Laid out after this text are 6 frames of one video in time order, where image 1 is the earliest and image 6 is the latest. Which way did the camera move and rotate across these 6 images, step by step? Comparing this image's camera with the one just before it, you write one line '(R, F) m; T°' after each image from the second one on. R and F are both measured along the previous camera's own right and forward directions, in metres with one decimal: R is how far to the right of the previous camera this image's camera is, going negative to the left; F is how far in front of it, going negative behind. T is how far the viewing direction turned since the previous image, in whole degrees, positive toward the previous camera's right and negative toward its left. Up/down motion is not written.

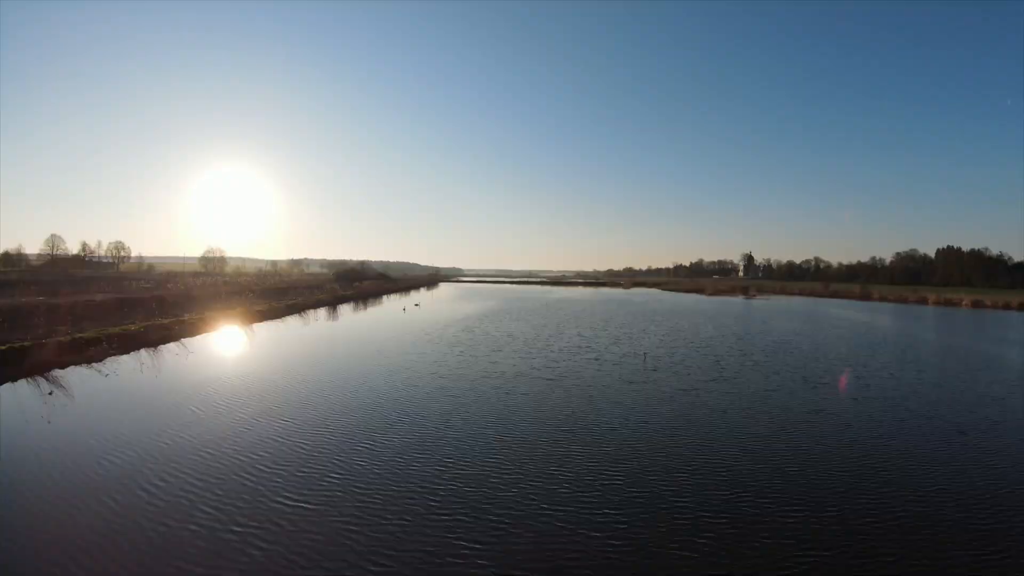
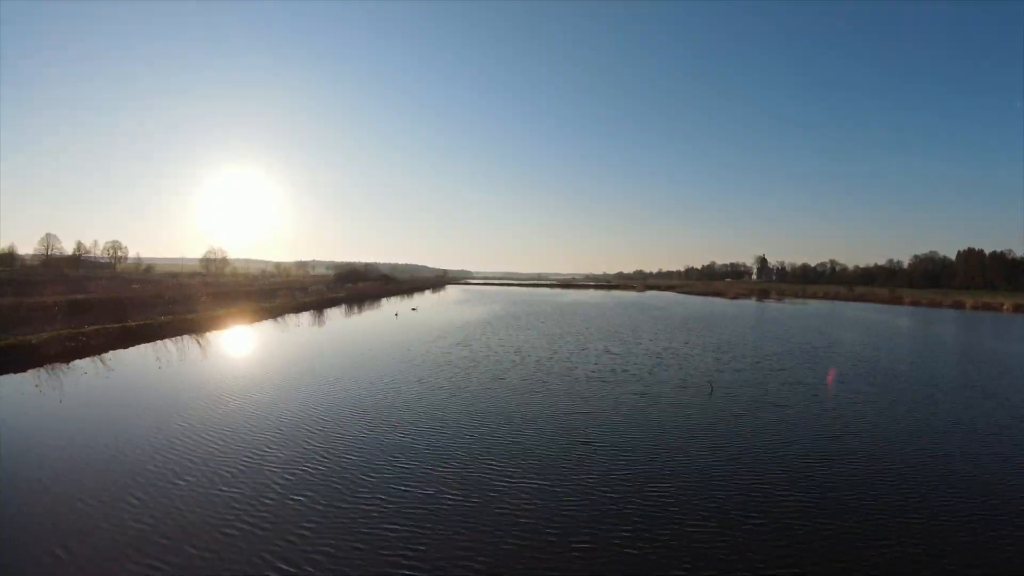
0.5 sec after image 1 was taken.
(0.0, +2.1) m; -1°
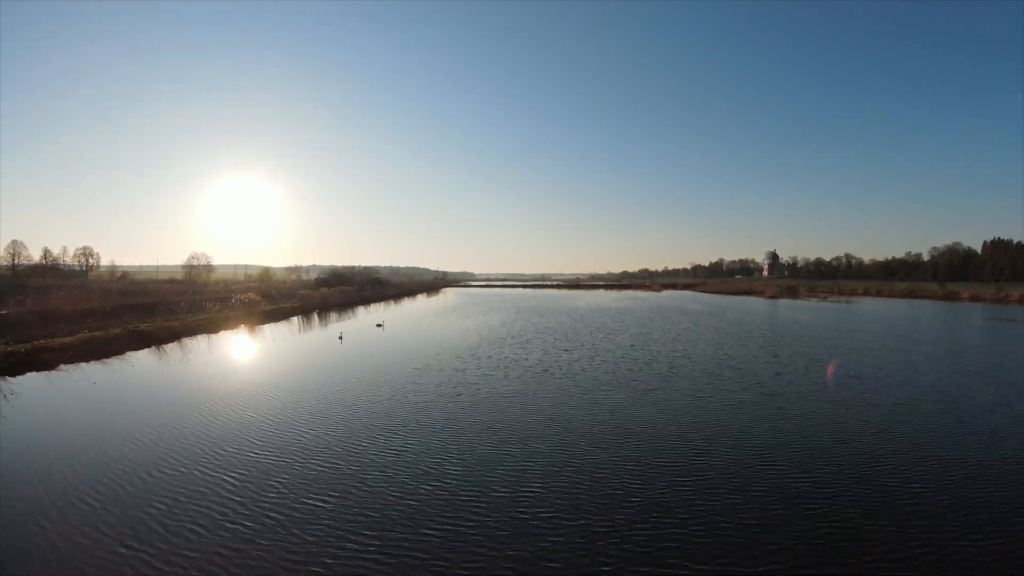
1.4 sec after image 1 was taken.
(0.0, +4.3) m; 0°
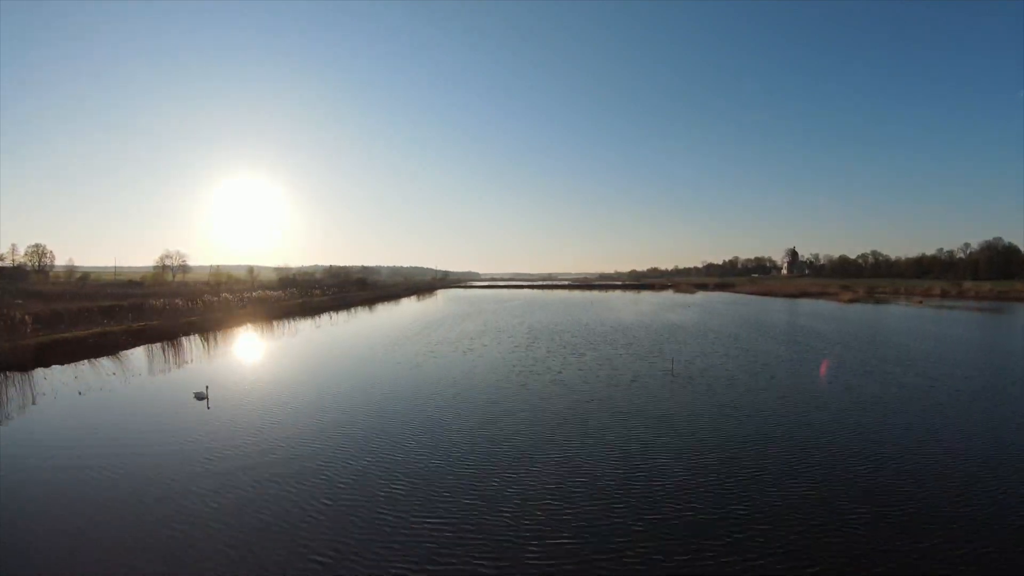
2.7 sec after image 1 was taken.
(-0.1, +6.0) m; 0°
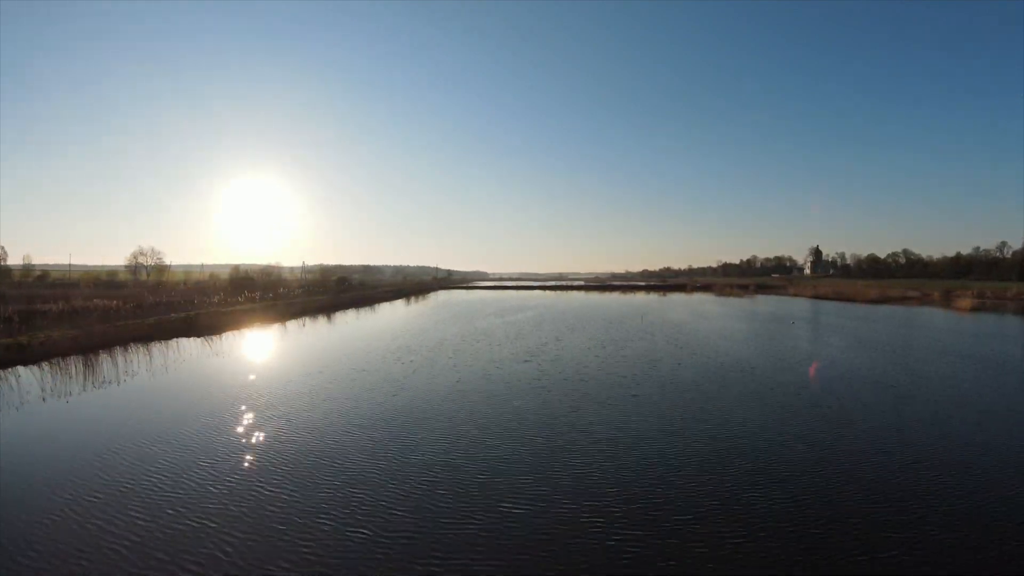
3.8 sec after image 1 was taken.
(-0.2, +5.3) m; 0°
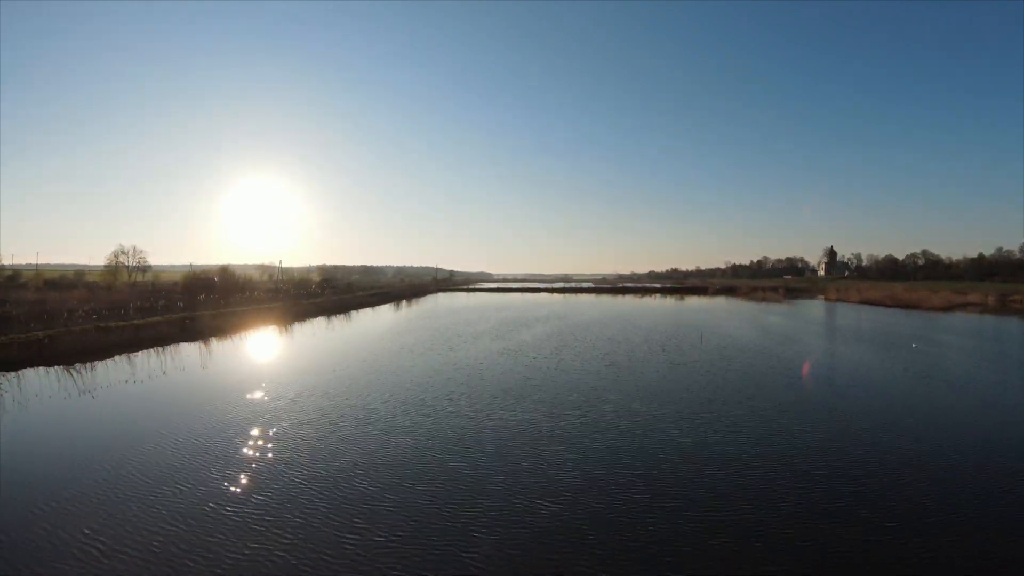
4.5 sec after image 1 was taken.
(-0.1, +2.9) m; 0°
